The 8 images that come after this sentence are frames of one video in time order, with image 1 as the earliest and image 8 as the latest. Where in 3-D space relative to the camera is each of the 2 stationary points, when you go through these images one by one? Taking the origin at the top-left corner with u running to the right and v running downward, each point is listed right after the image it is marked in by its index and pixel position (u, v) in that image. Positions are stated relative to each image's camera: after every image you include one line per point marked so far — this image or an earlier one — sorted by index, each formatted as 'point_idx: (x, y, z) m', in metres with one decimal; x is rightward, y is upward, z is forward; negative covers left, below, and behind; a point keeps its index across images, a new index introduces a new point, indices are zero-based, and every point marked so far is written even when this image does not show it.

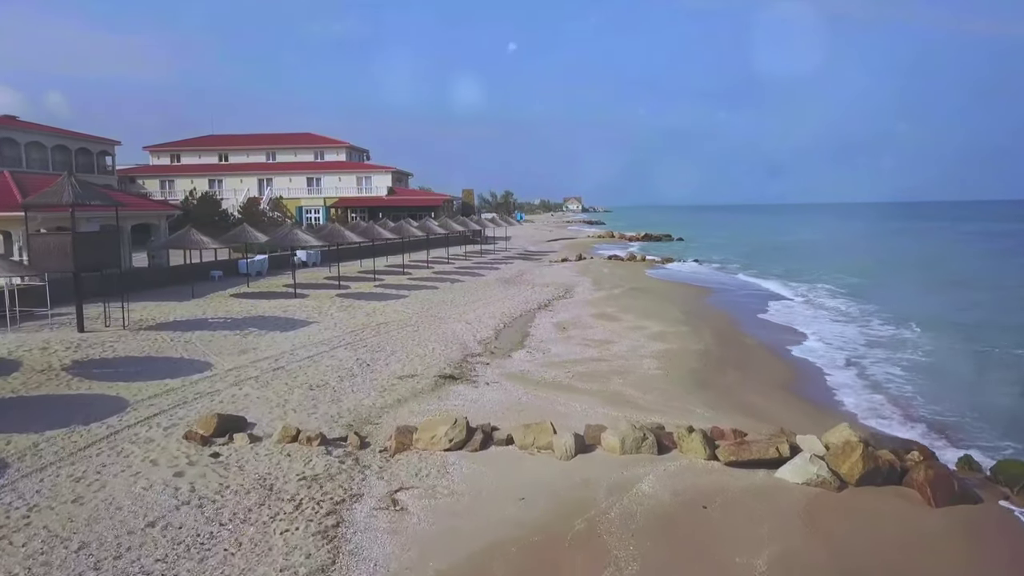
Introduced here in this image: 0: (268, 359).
0: (-4.4, -1.3, +14.6) m
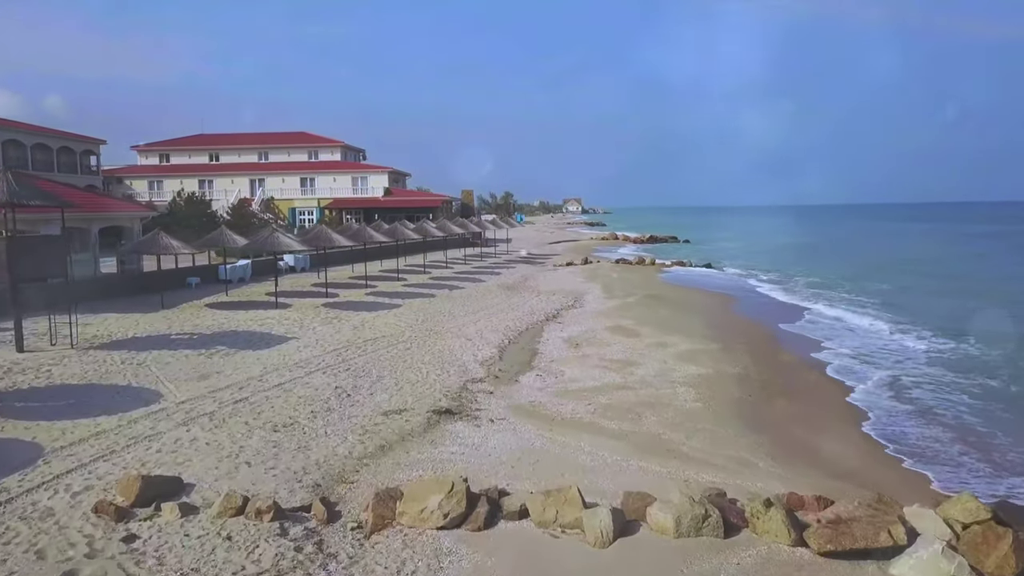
0: (-4.2, -1.5, +12.3) m
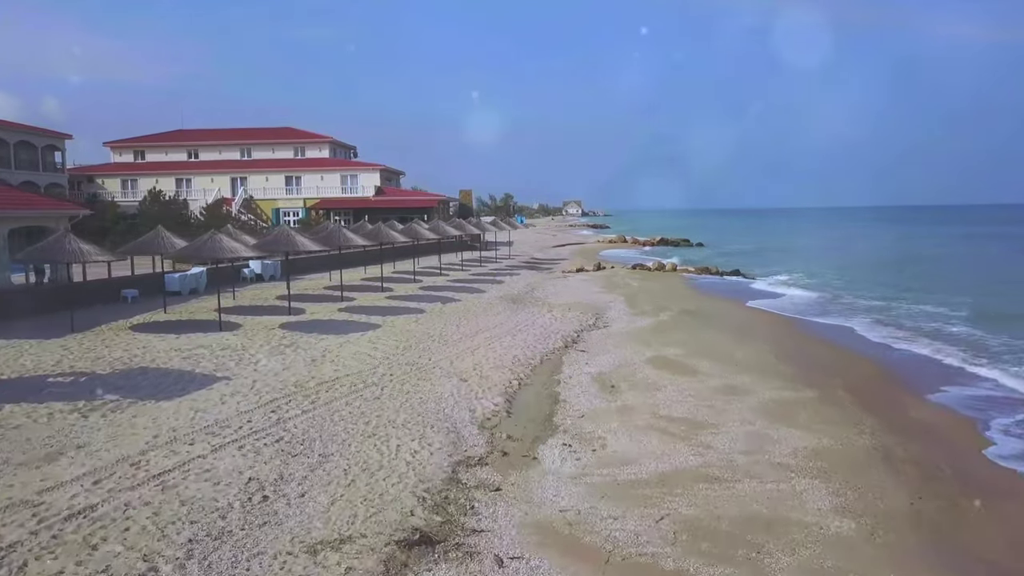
0: (-4.1, -1.8, +7.7) m
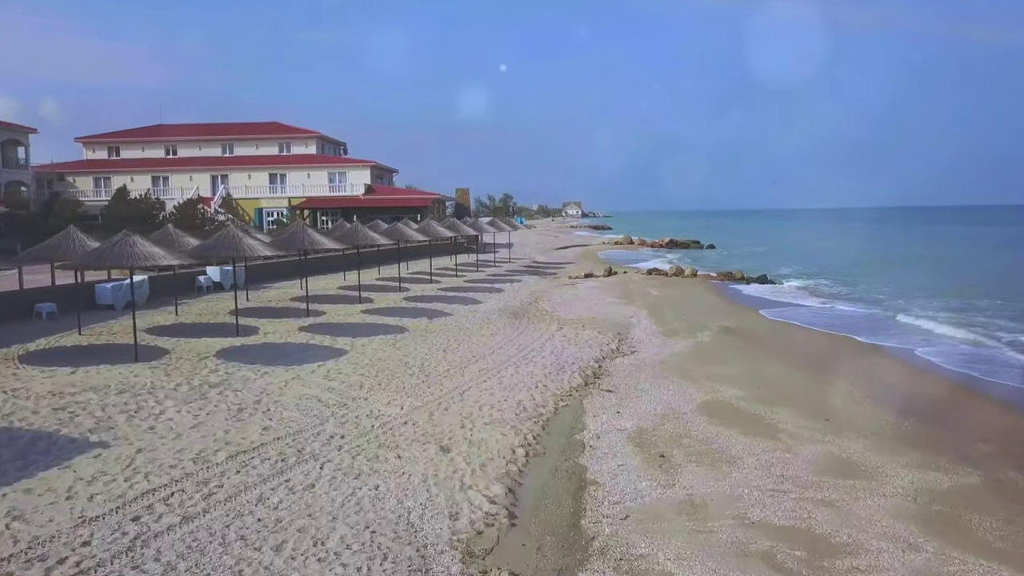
0: (-4.0, -2.1, +3.8) m
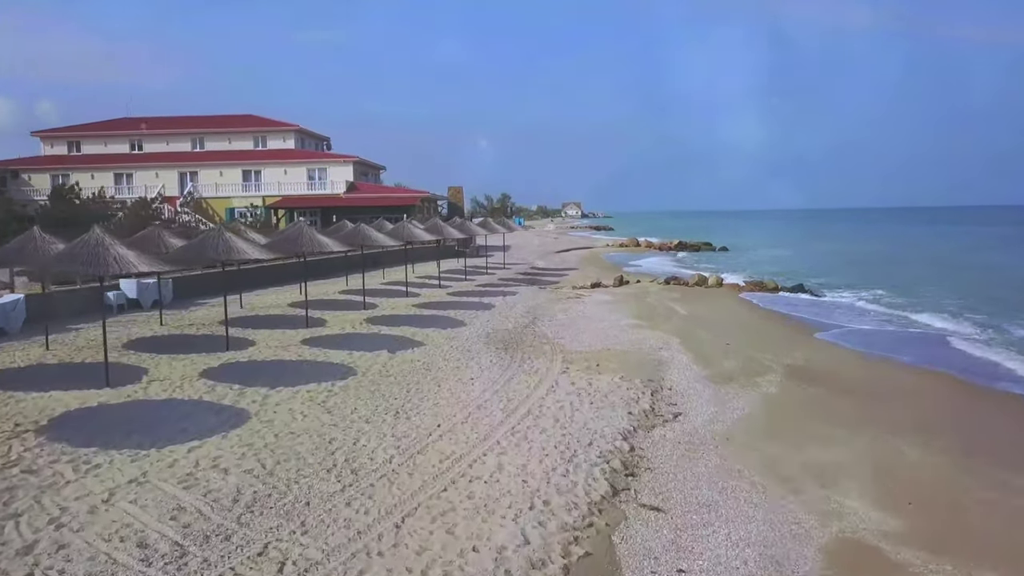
0: (-4.2, -2.5, -1.0) m
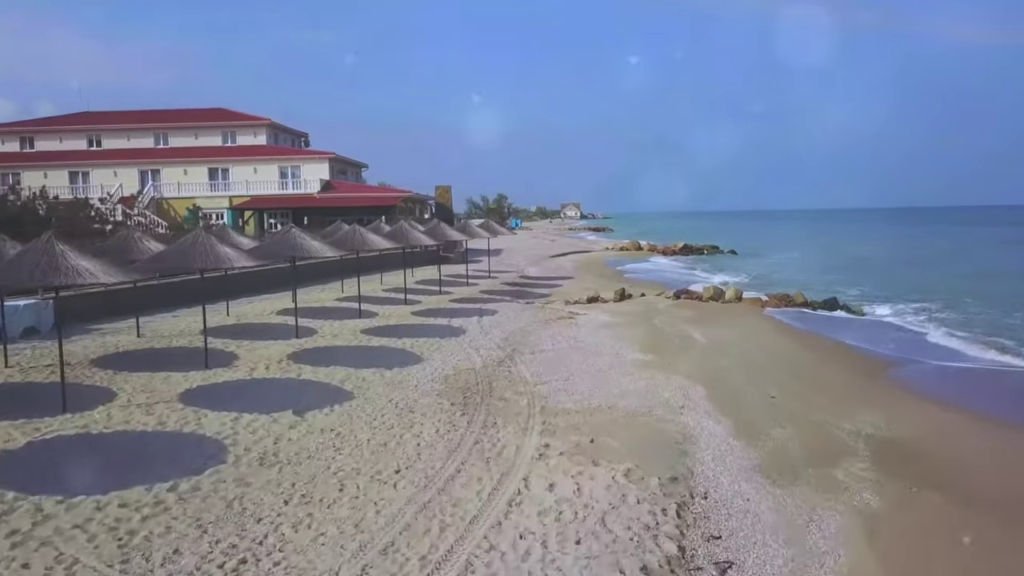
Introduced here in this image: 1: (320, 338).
0: (-4.7, -2.9, -5.2) m
1: (-3.6, -0.9, +15.5) m
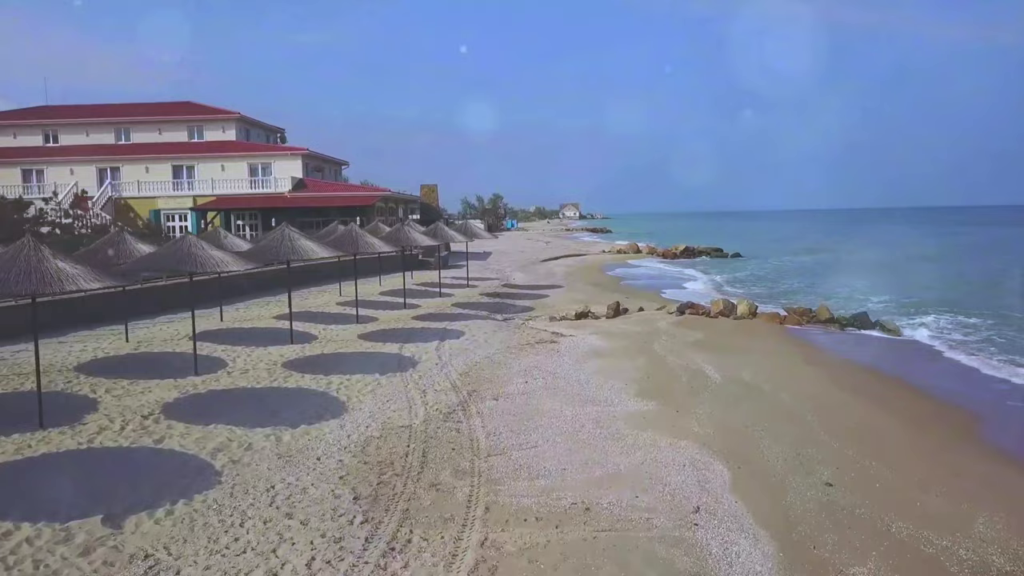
0: (-5.3, -3.2, -8.6) m
1: (-4.2, -1.3, +12.0) m
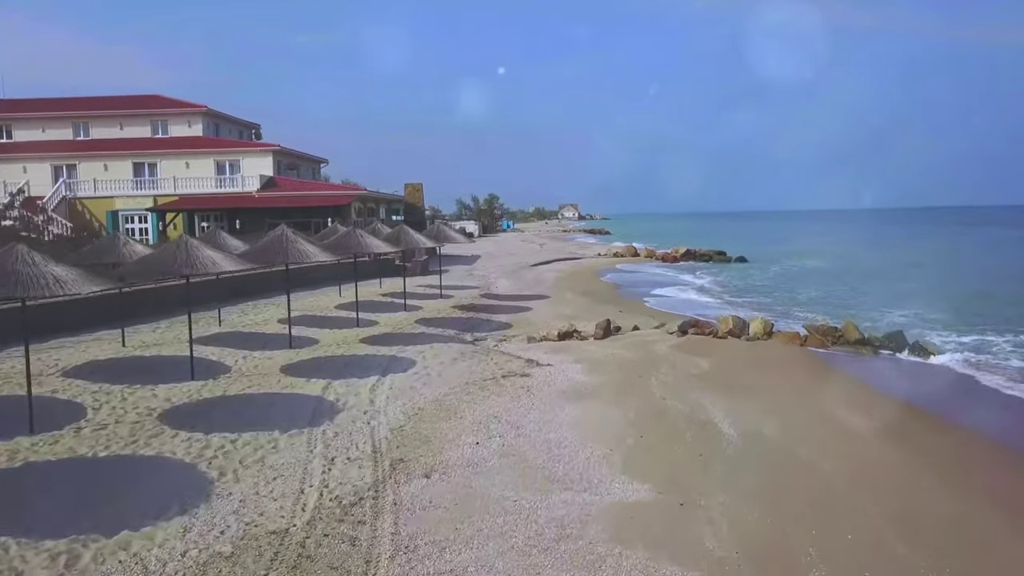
0: (-5.9, -3.5, -11.8) m
1: (-4.8, -1.6, +8.8) m
